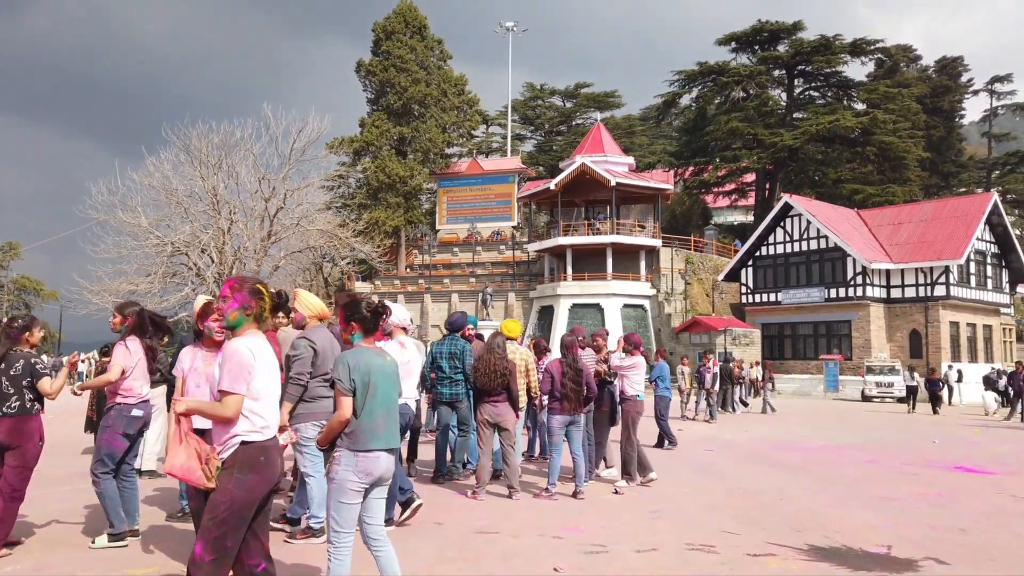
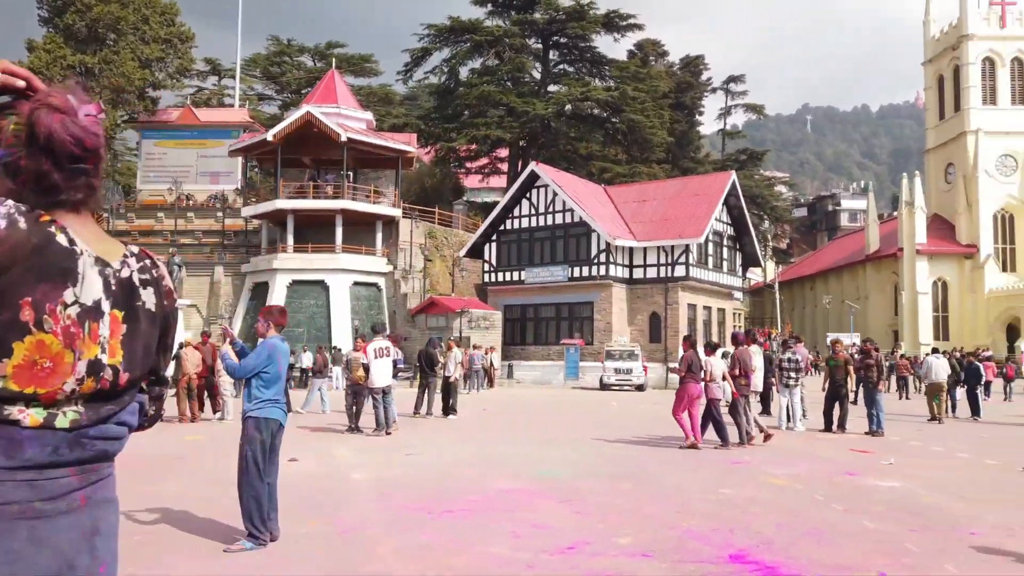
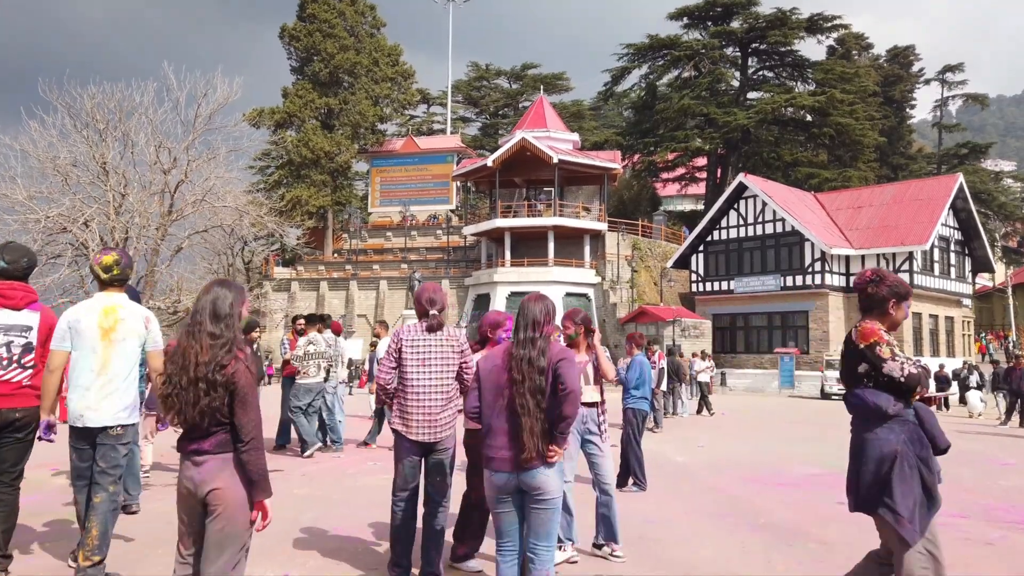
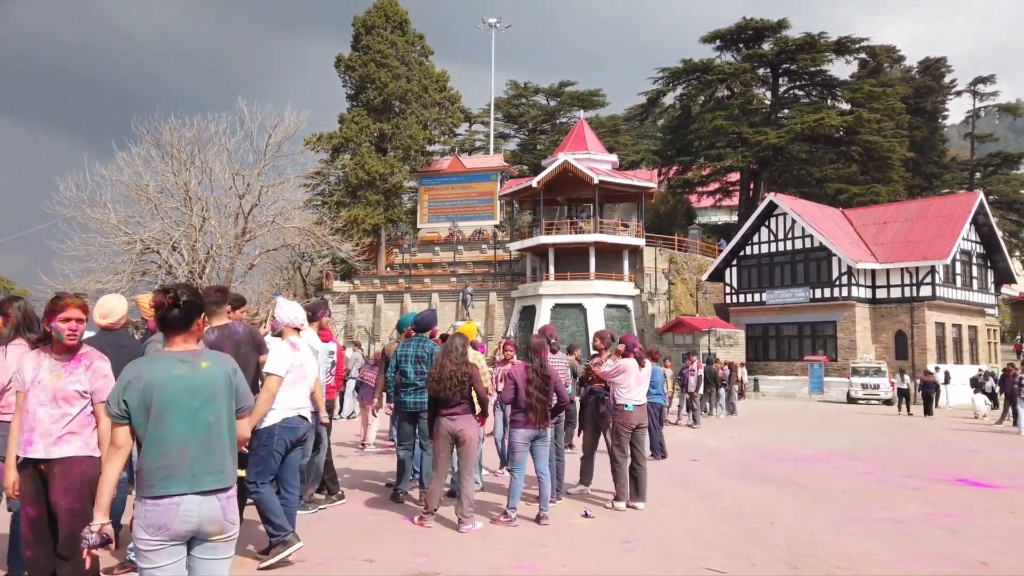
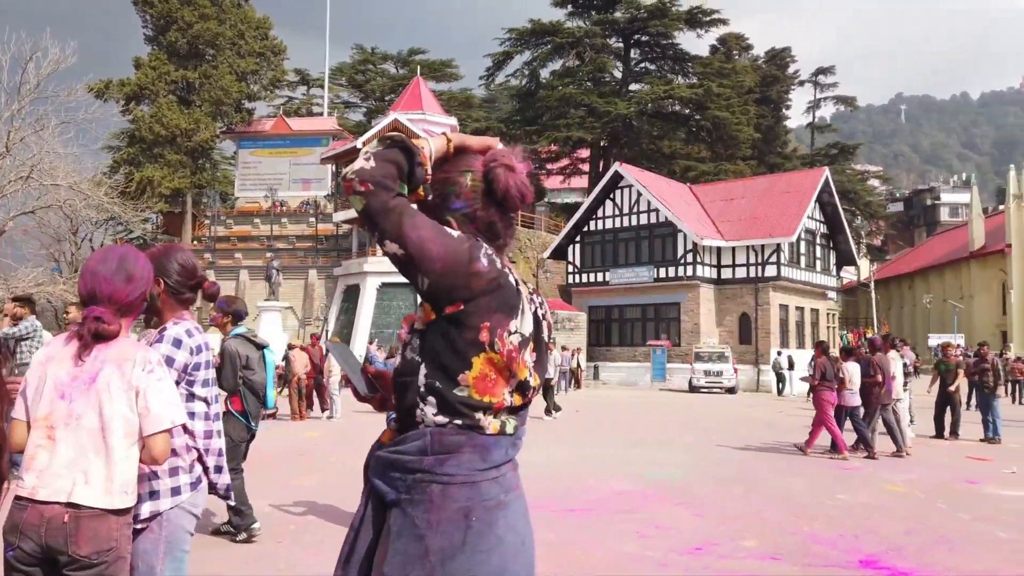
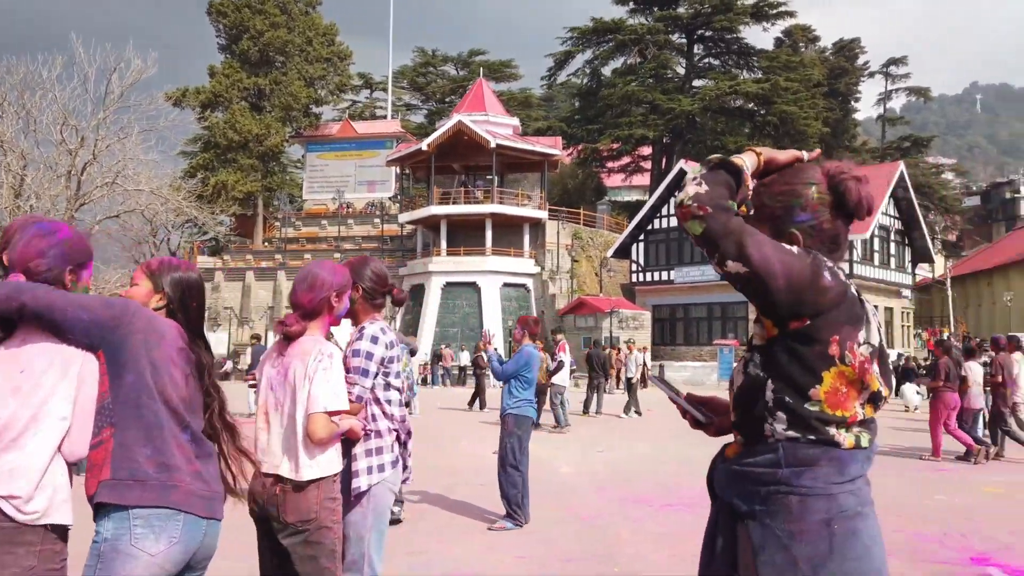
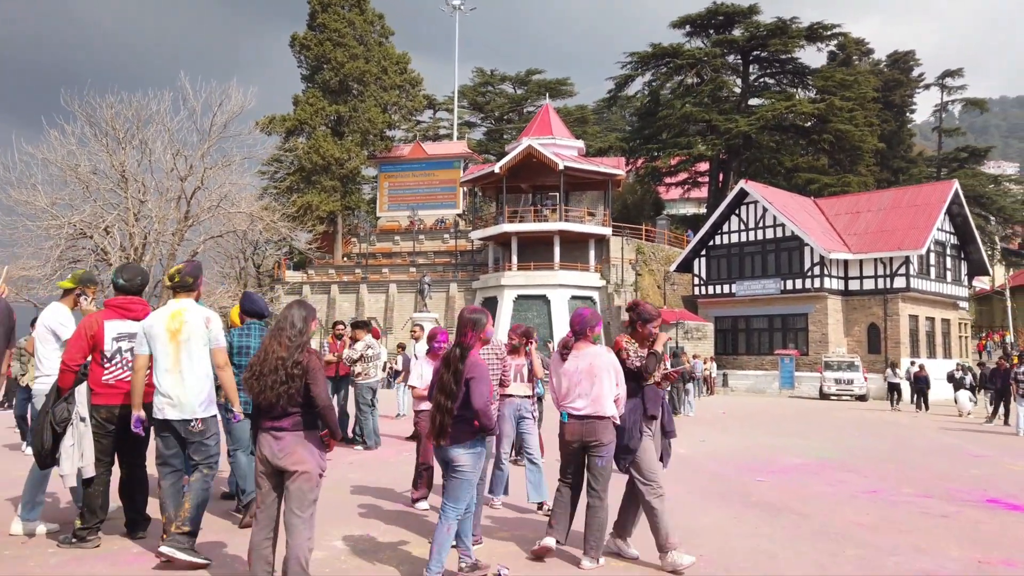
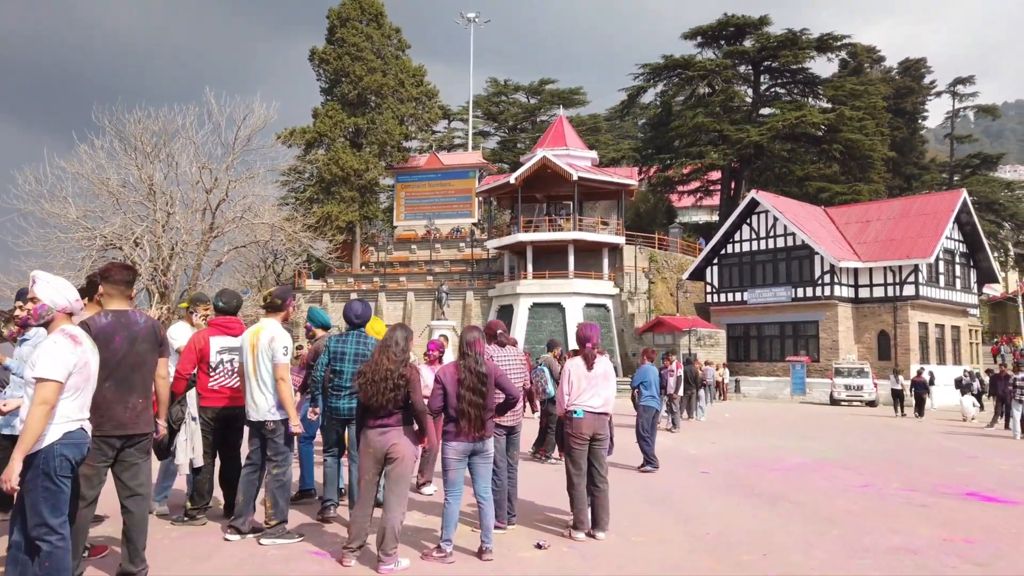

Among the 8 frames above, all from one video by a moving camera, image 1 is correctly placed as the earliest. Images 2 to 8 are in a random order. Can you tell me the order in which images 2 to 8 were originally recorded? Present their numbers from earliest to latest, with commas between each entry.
4, 8, 7, 3, 6, 5, 2
